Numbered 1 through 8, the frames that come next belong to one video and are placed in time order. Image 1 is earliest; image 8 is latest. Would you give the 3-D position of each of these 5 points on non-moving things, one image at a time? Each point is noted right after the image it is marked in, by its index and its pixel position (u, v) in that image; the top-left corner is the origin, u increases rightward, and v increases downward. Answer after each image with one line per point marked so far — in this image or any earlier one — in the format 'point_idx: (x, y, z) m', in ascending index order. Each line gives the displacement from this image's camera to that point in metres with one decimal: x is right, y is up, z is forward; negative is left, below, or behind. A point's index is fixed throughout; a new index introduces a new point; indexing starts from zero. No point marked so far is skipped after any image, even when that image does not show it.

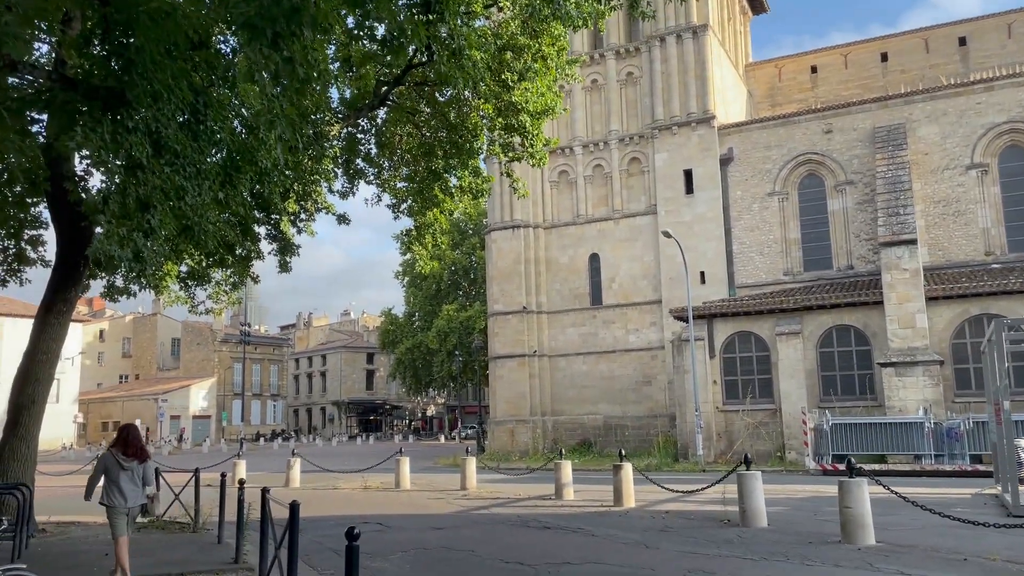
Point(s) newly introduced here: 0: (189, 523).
0: (-4.9, -3.6, +12.7) m
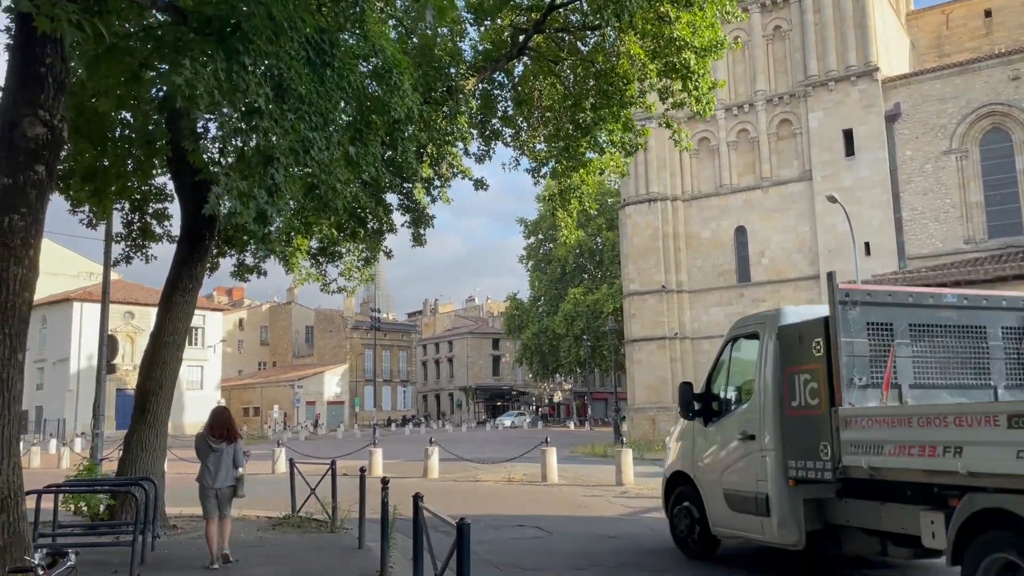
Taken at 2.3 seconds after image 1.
0: (-2.5, -3.2, +11.4) m
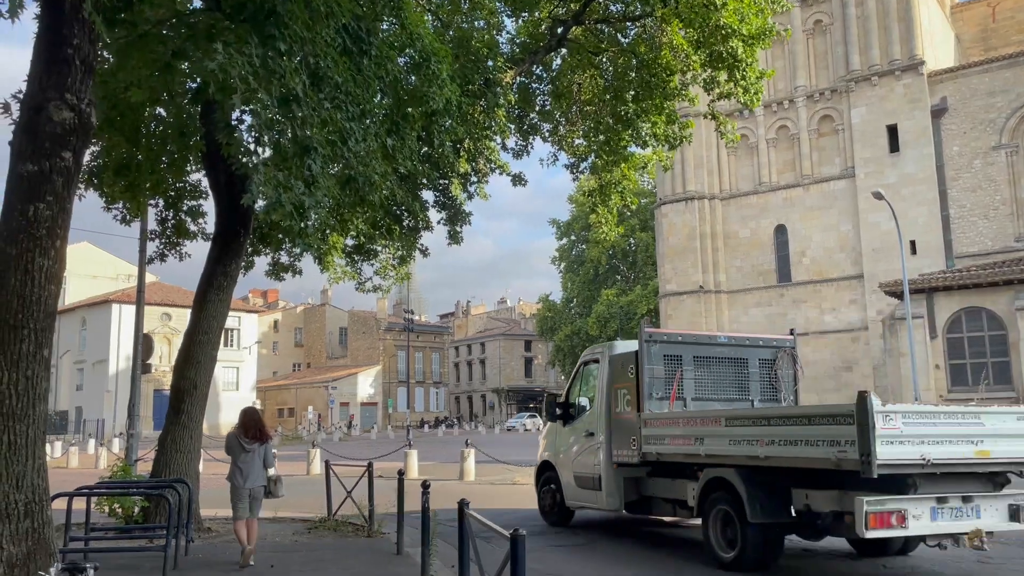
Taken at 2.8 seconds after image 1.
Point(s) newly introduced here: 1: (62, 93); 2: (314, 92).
0: (-2.0, -3.2, +11.1) m
1: (-3.1, +1.3, +5.7) m
2: (-2.0, +2.0, +8.6) m
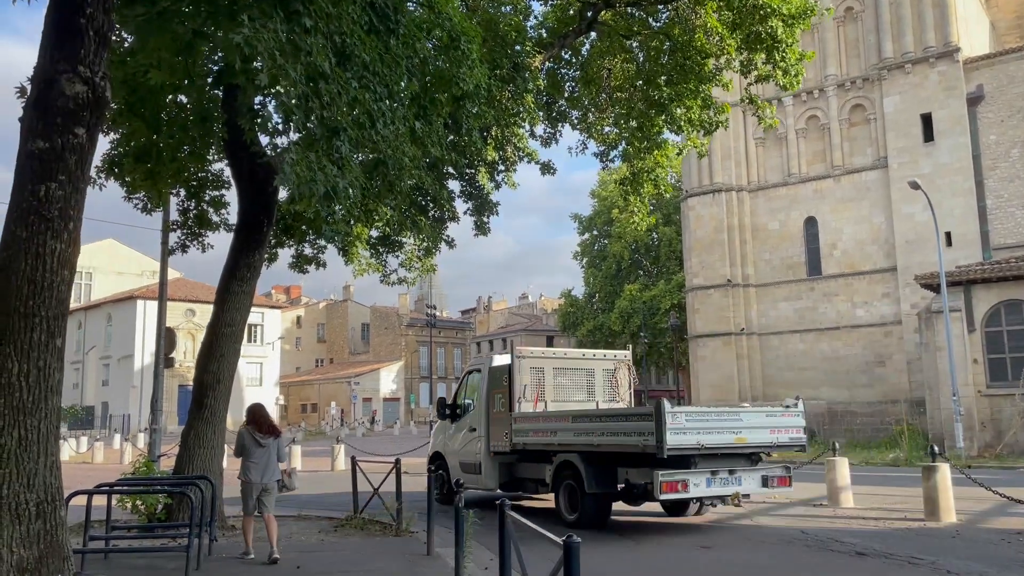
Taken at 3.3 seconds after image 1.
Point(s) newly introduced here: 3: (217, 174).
0: (-1.6, -3.1, +10.8) m
1: (-2.8, +1.4, +5.4) m
2: (-1.7, +2.1, +8.2) m
3: (-4.4, +1.7, +12.3) m
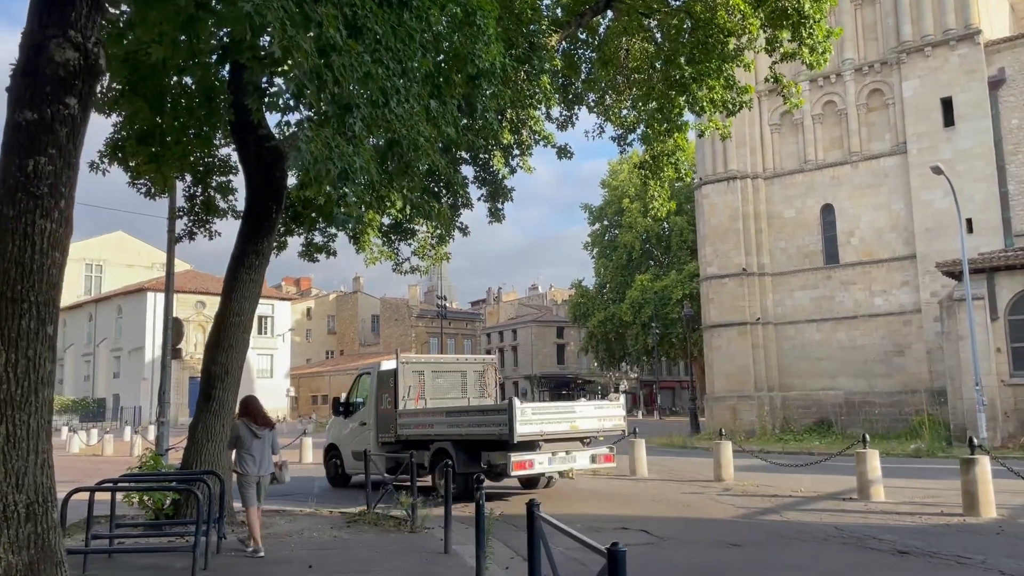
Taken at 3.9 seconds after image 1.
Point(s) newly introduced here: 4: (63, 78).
0: (-1.3, -2.9, +10.4) m
1: (-2.7, +1.5, +5.0) m
2: (-1.5, +2.3, +7.8) m
3: (-4.1, +1.8, +11.9) m
4: (-2.7, +1.2, +4.9) m
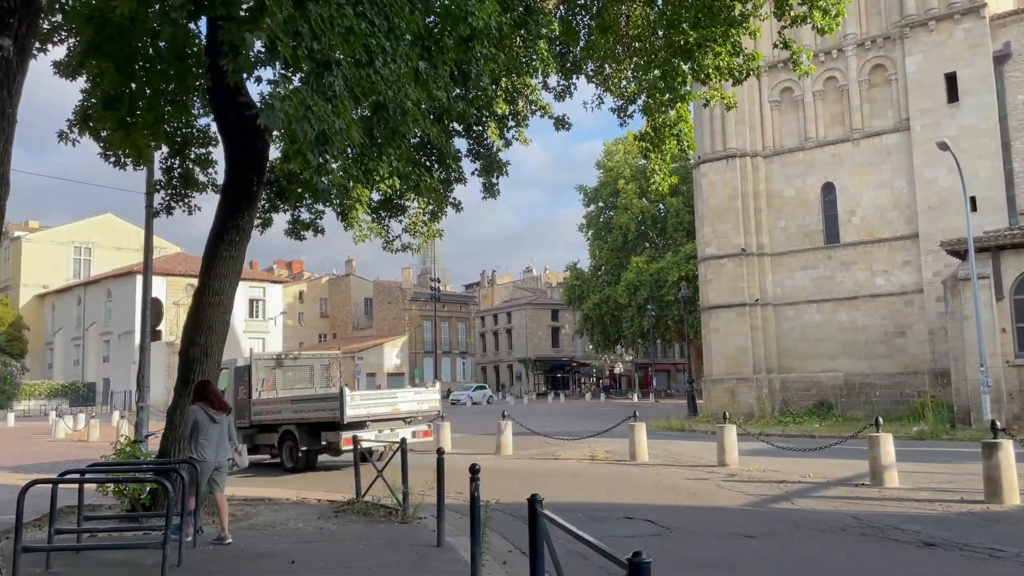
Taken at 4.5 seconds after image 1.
0: (-1.4, -2.6, +9.9) m
1: (-2.7, +1.7, +4.3) m
2: (-1.5, +2.5, +7.1) m
3: (-4.2, +2.1, +11.2) m
4: (-2.7, +1.4, +4.3) m
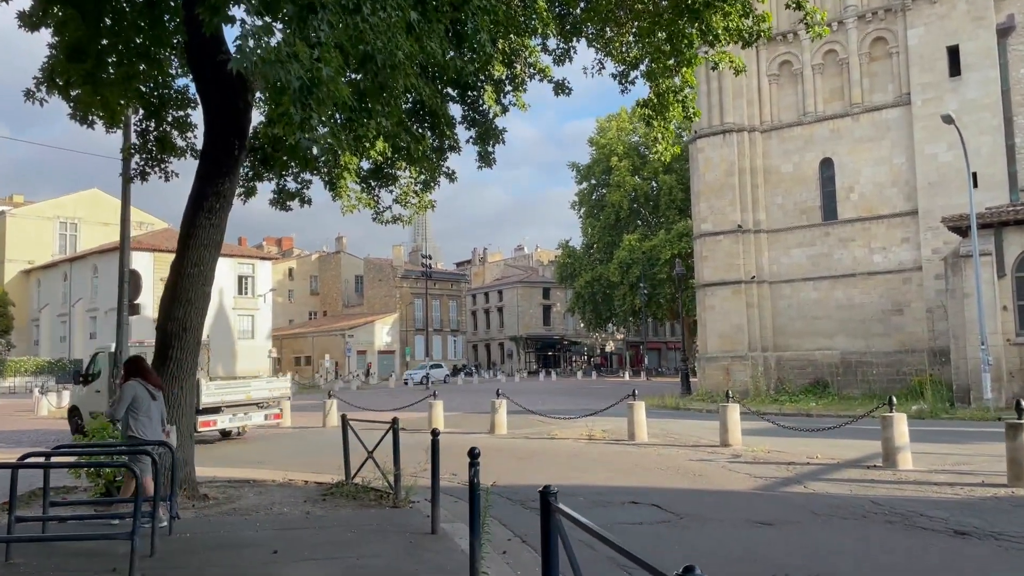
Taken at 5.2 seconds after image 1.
0: (-1.4, -2.3, +9.3) m
1: (-2.6, +1.9, +3.7) m
2: (-1.5, +2.7, +6.5) m
3: (-4.2, +2.5, +10.6) m
4: (-2.6, +1.6, +3.7) m
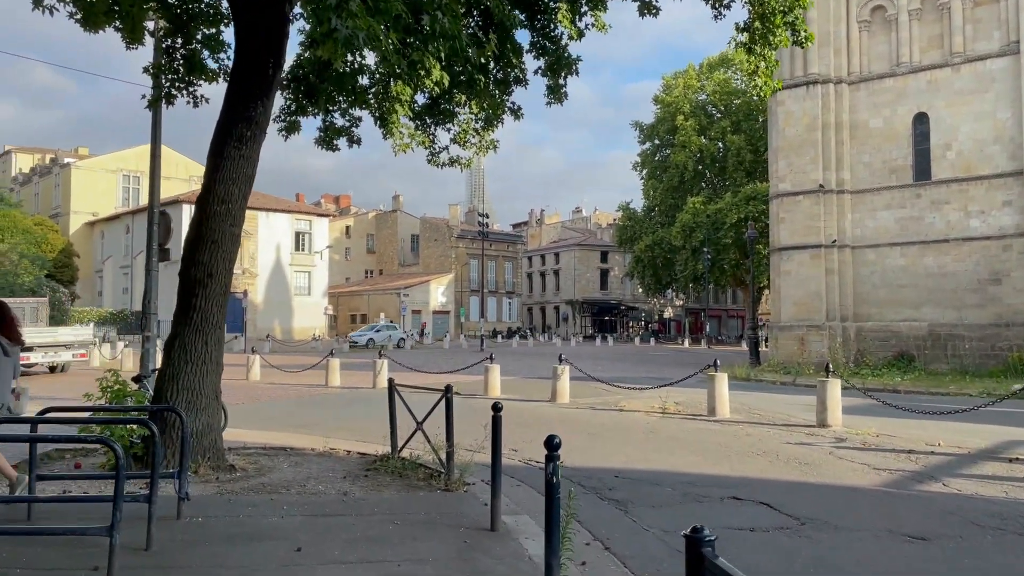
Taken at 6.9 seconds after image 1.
0: (-0.7, -1.8, +8.0) m
1: (-2.2, +2.2, +2.3) m
2: (-0.9, +3.1, +5.0) m
3: (-3.3, +3.2, +9.2) m
4: (-2.2, +1.9, +2.3) m
